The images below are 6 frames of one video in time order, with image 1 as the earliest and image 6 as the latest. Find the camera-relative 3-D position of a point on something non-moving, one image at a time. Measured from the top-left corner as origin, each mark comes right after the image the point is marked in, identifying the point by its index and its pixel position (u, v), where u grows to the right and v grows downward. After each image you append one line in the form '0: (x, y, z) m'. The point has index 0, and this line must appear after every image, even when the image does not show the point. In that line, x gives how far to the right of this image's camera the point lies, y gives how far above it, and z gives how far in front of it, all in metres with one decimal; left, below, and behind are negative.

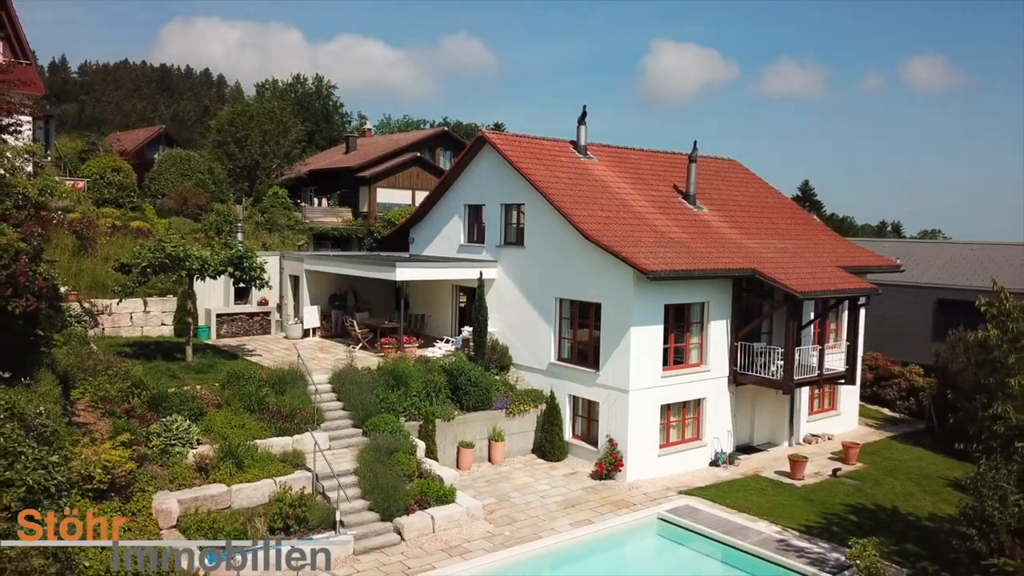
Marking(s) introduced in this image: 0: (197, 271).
0: (-5.5, +0.3, +19.1) m
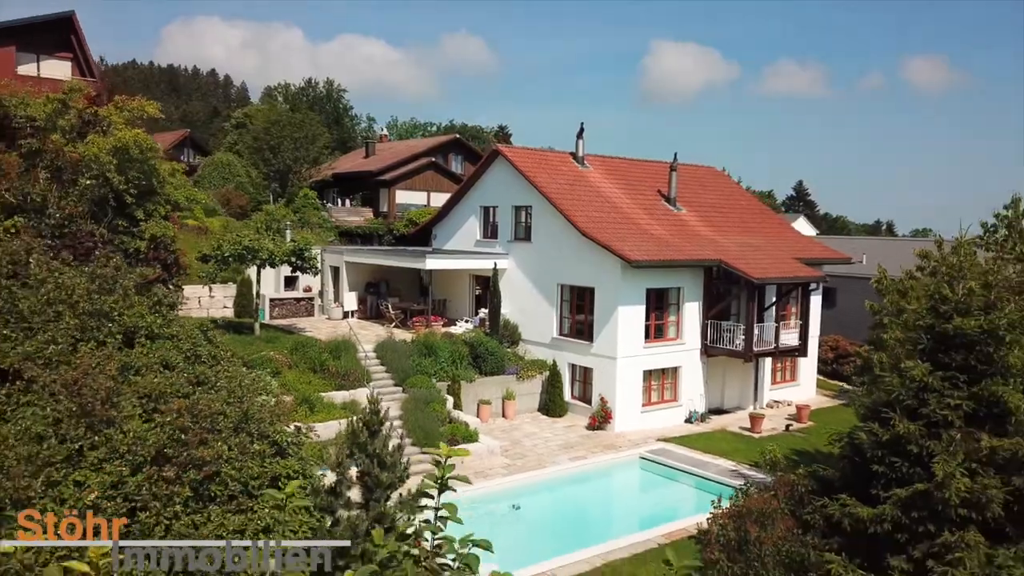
0: (-5.3, +0.6, +23.3) m
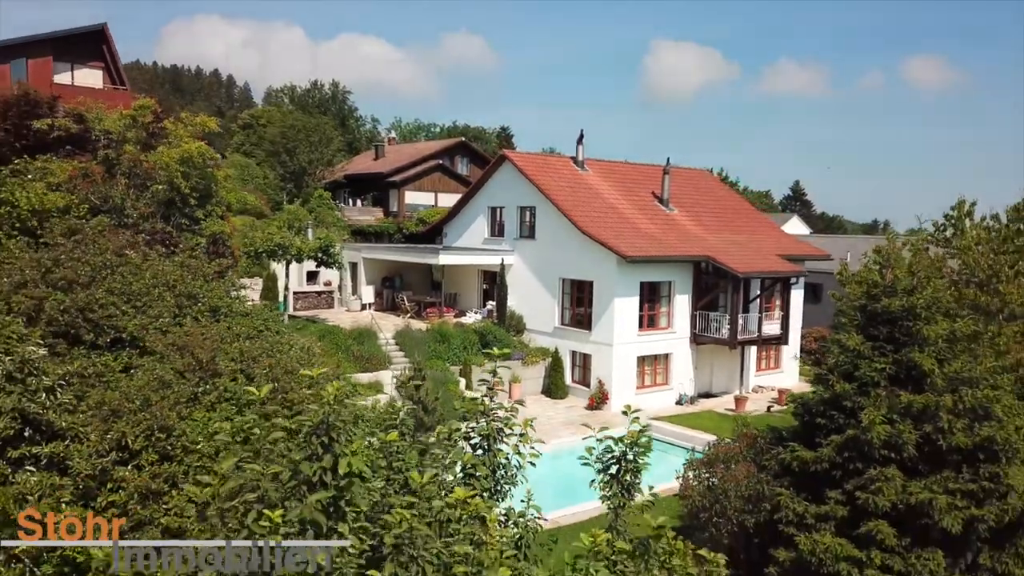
0: (-5.1, +0.8, +25.6) m
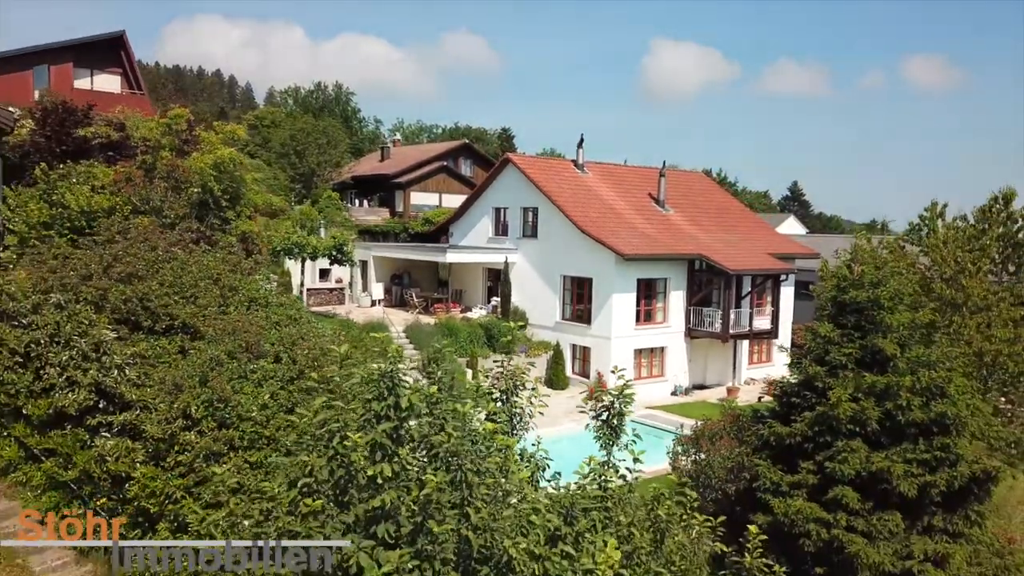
0: (-5.0, +0.9, +27.0) m
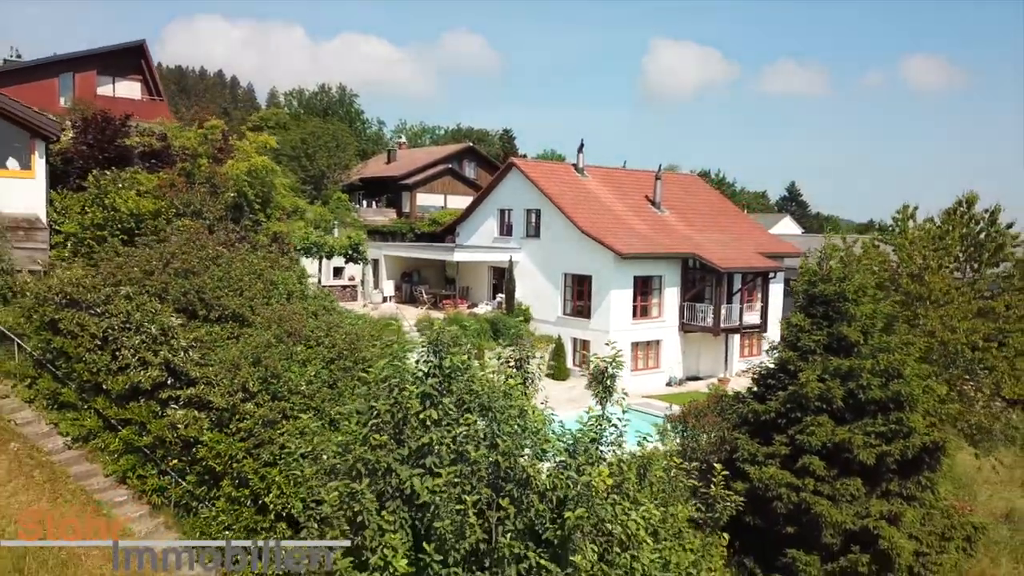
0: (-4.9, +0.9, +28.7) m
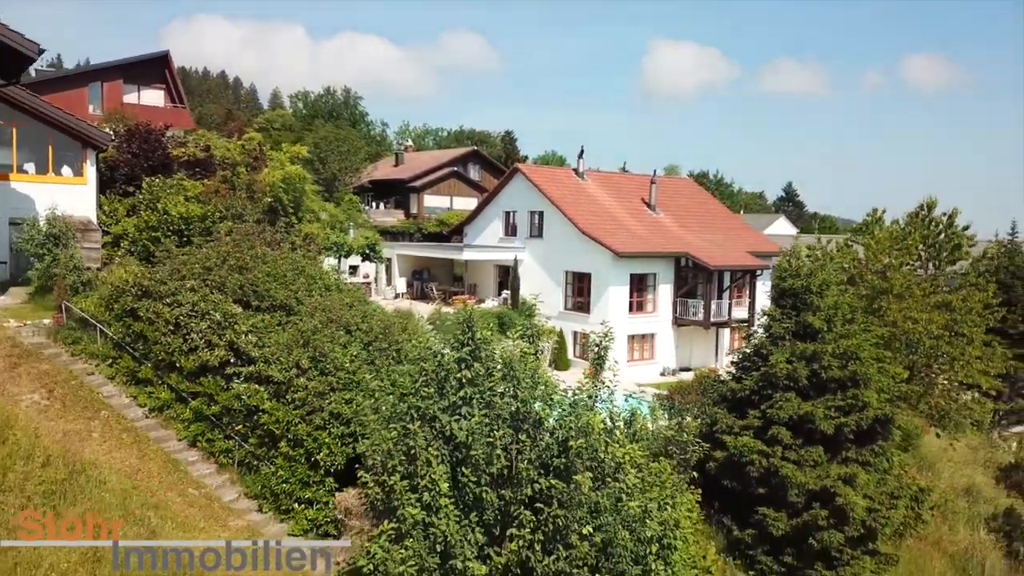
0: (-4.8, +1.0, +31.0) m
